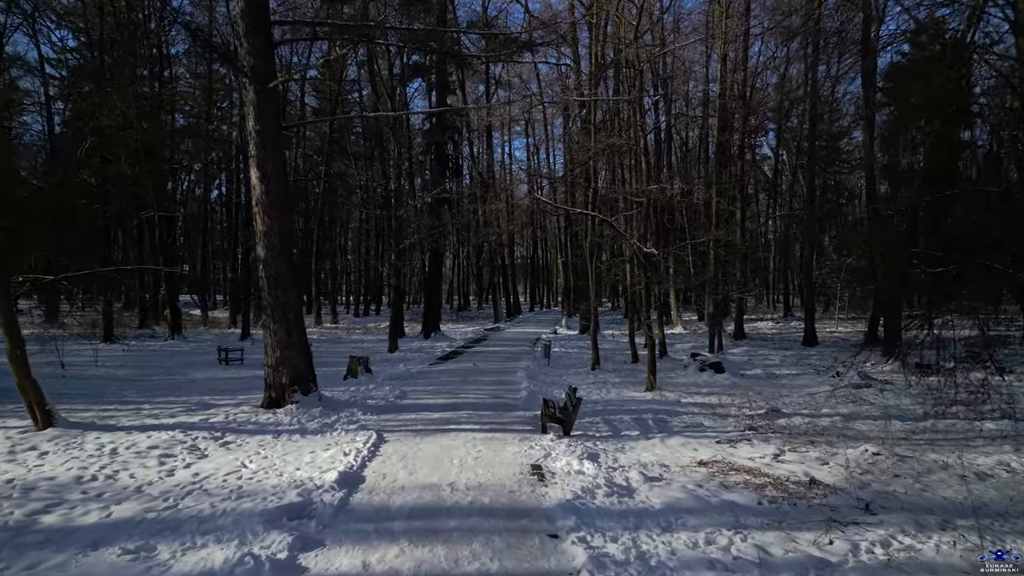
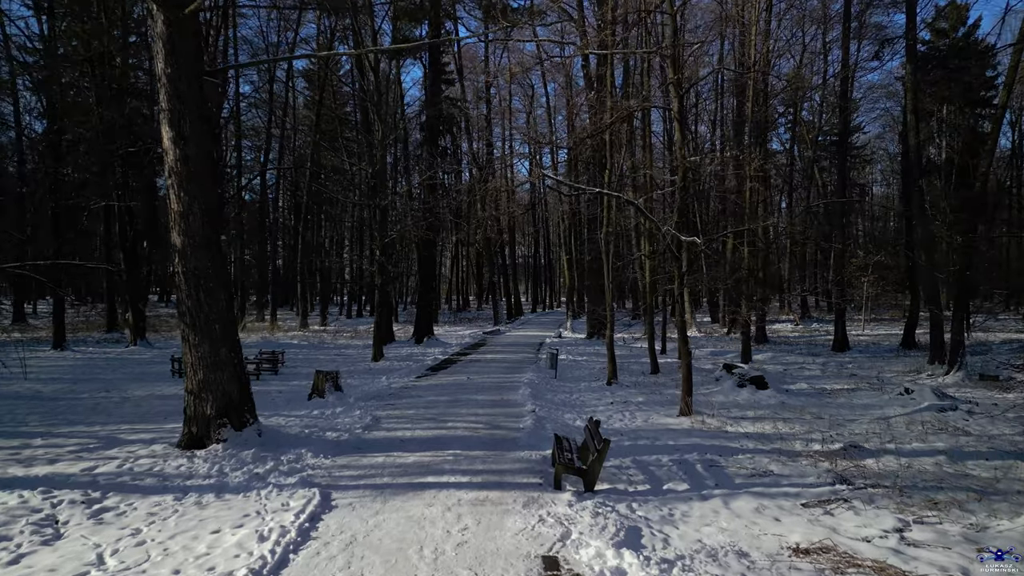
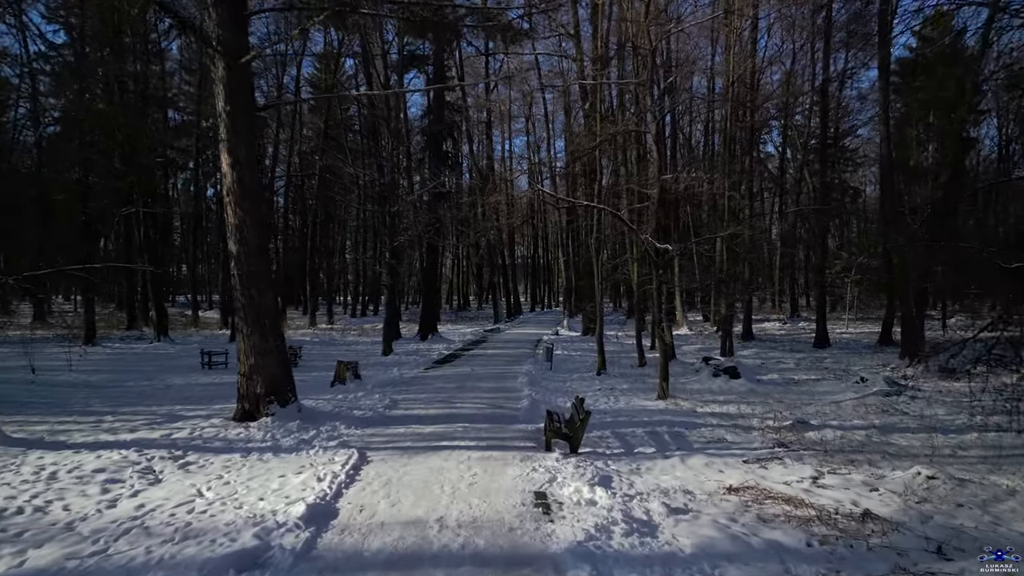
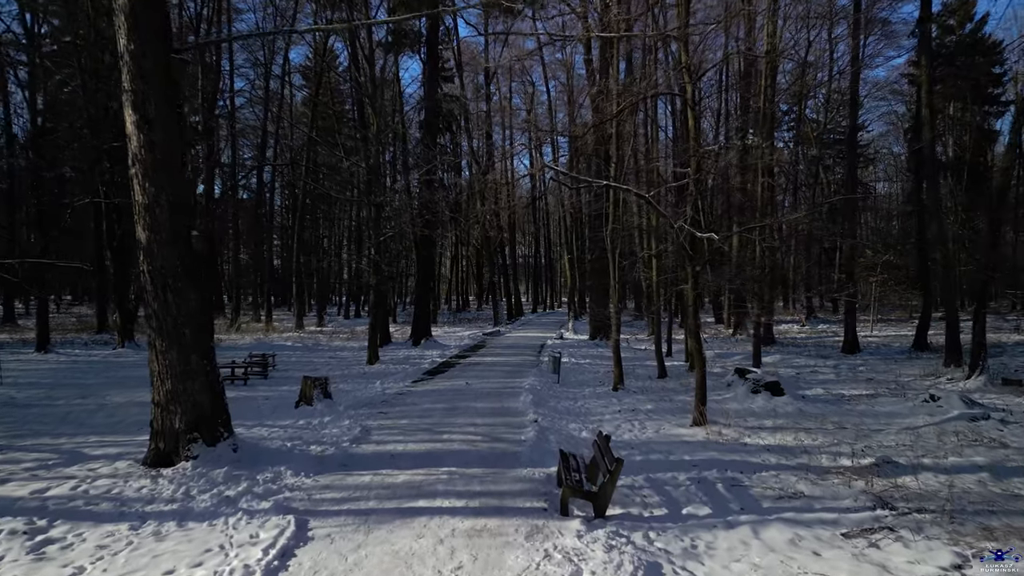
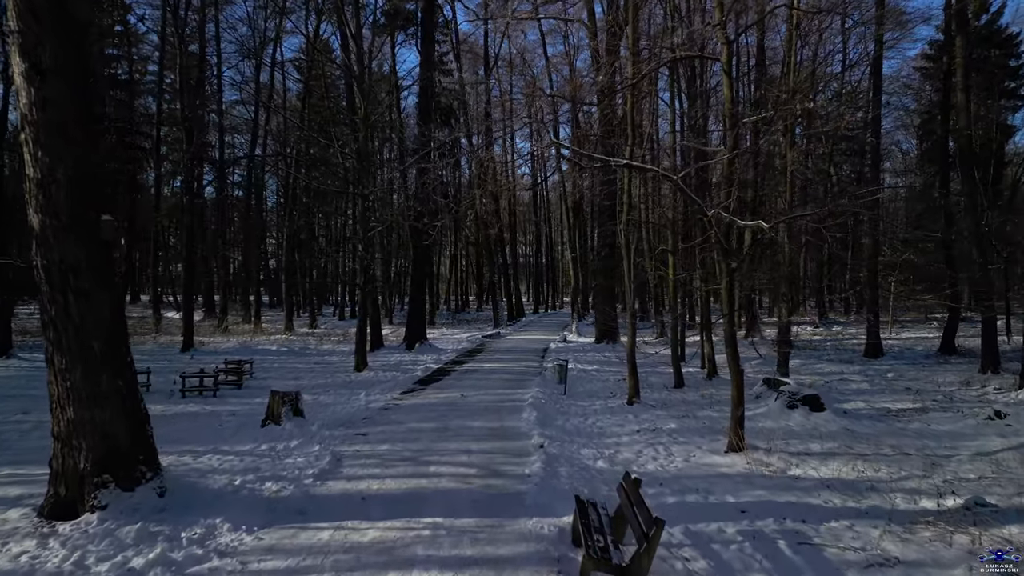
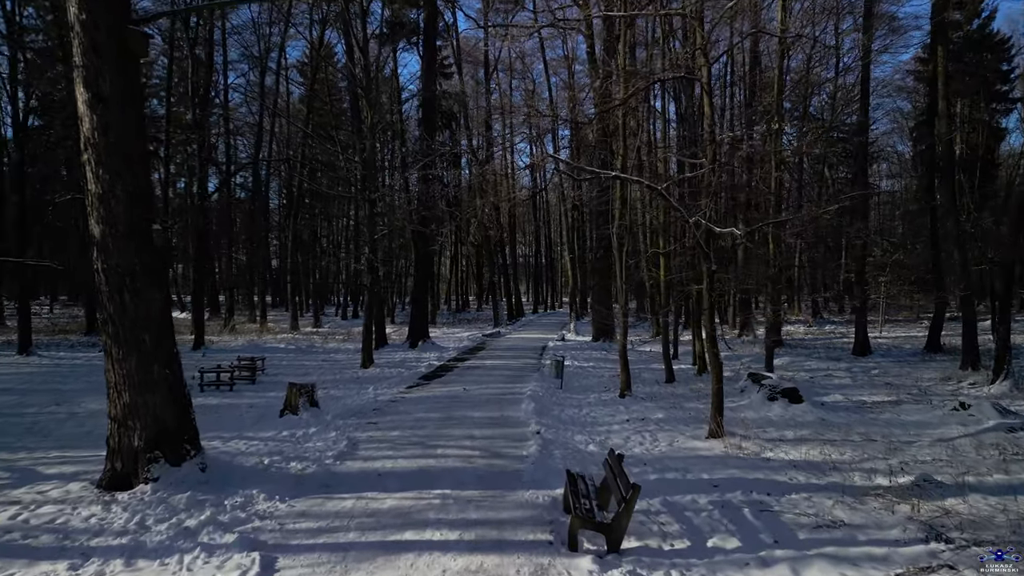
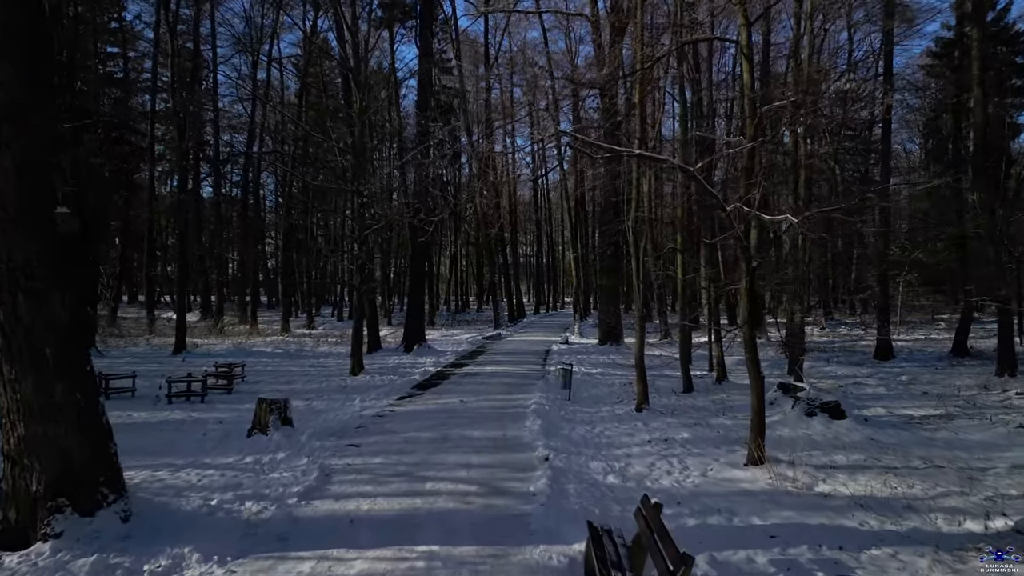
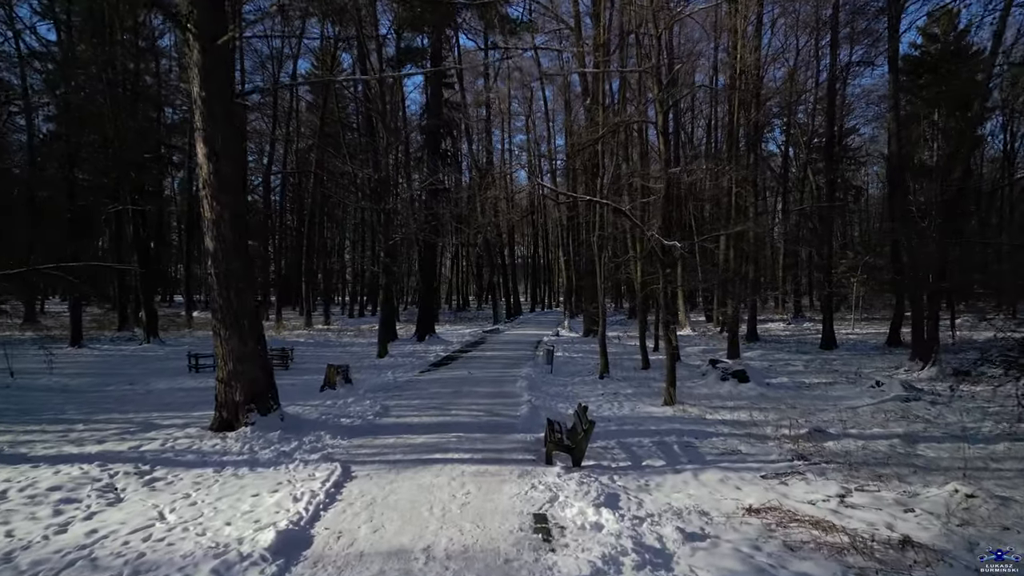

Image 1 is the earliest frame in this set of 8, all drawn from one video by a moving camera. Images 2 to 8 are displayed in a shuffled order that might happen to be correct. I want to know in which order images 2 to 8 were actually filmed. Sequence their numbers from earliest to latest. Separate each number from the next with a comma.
3, 8, 2, 4, 6, 5, 7
